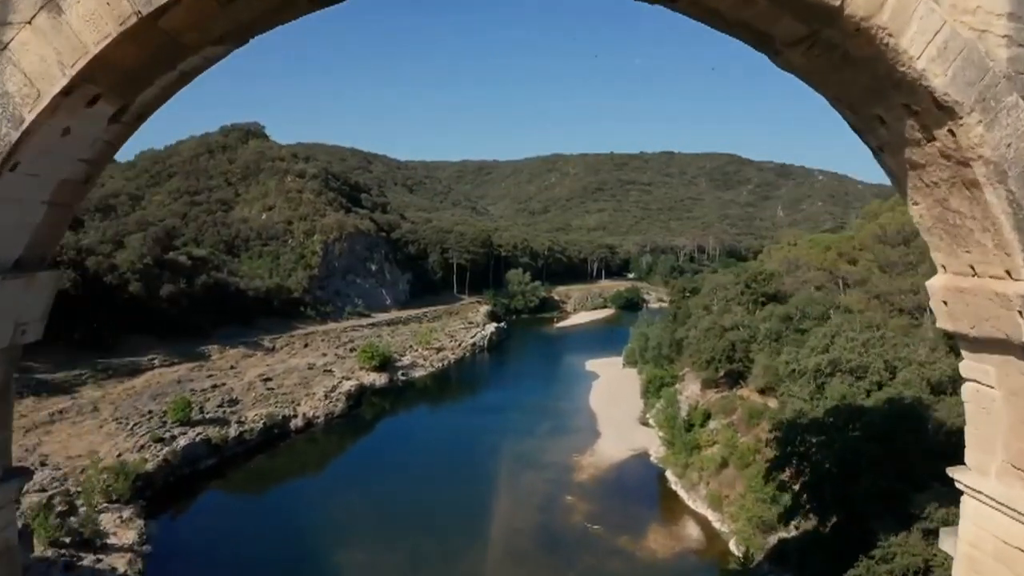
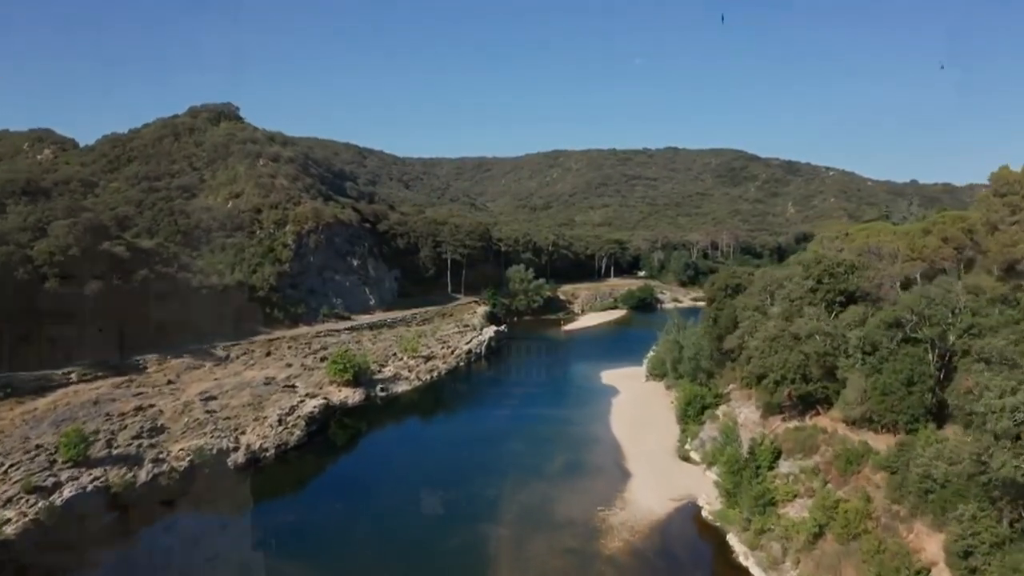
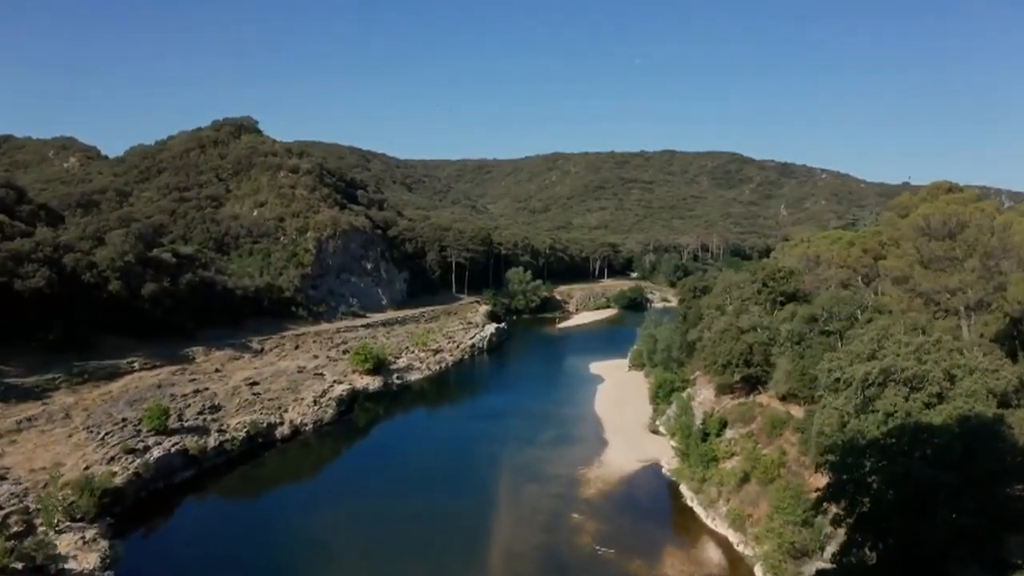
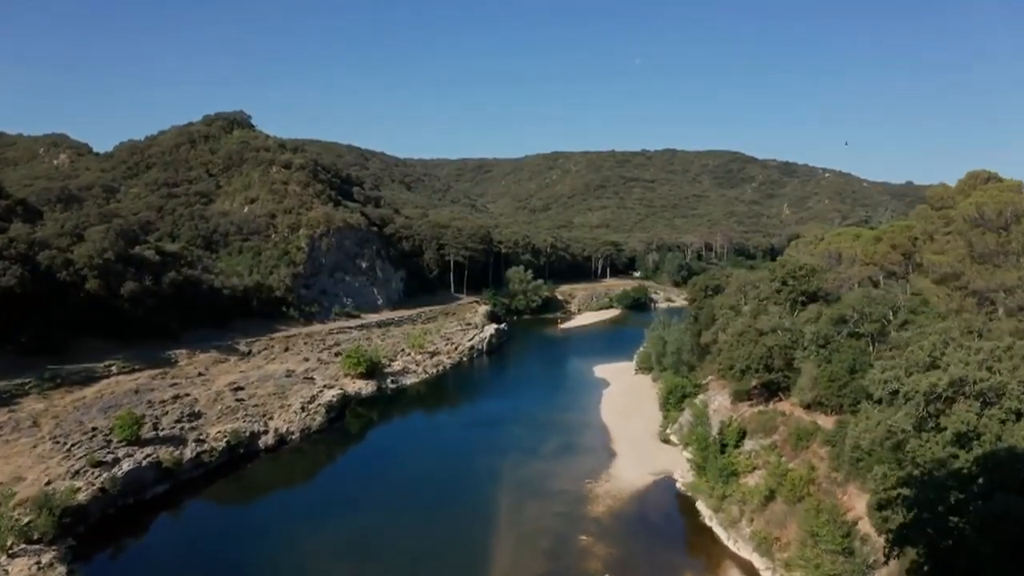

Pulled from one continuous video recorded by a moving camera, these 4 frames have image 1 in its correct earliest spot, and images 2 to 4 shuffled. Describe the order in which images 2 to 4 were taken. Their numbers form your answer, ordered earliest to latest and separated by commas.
3, 4, 2
